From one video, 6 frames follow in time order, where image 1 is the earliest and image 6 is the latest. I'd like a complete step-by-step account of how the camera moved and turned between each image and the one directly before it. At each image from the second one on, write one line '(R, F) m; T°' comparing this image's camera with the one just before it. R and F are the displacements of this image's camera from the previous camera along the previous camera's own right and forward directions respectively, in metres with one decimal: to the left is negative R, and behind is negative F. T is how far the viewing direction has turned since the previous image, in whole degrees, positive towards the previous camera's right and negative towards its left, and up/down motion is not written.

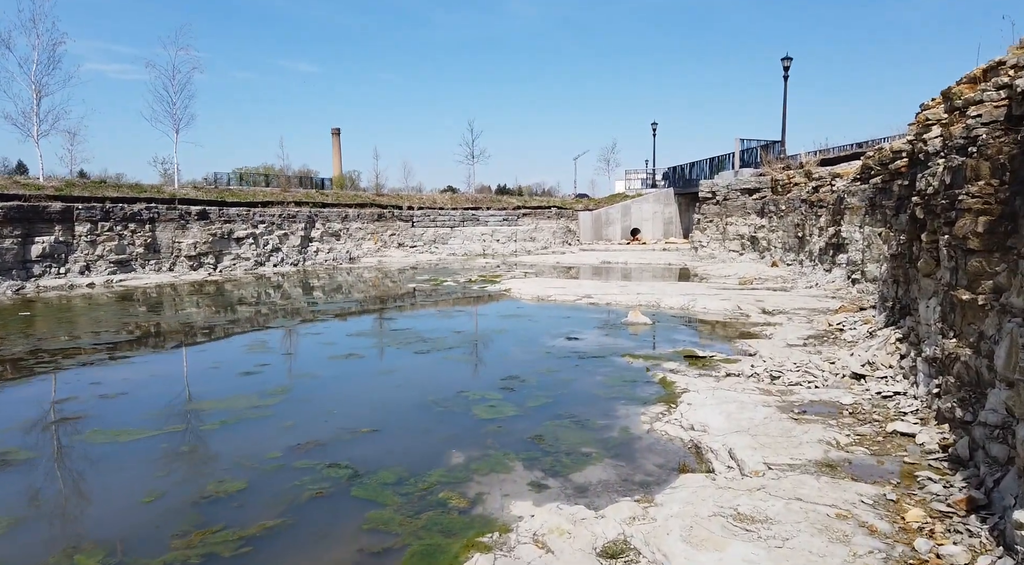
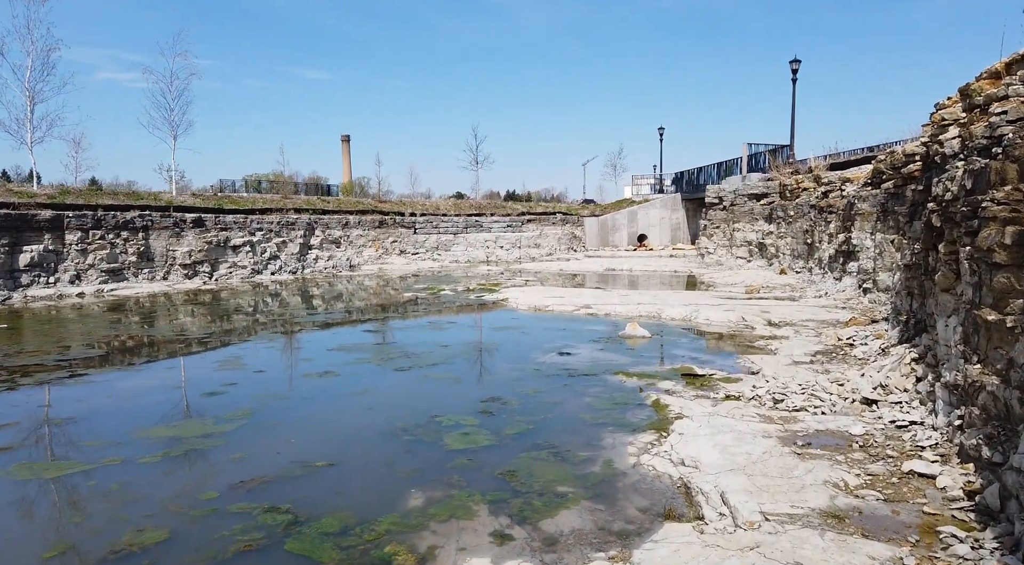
(+0.3, +0.6) m; -1°
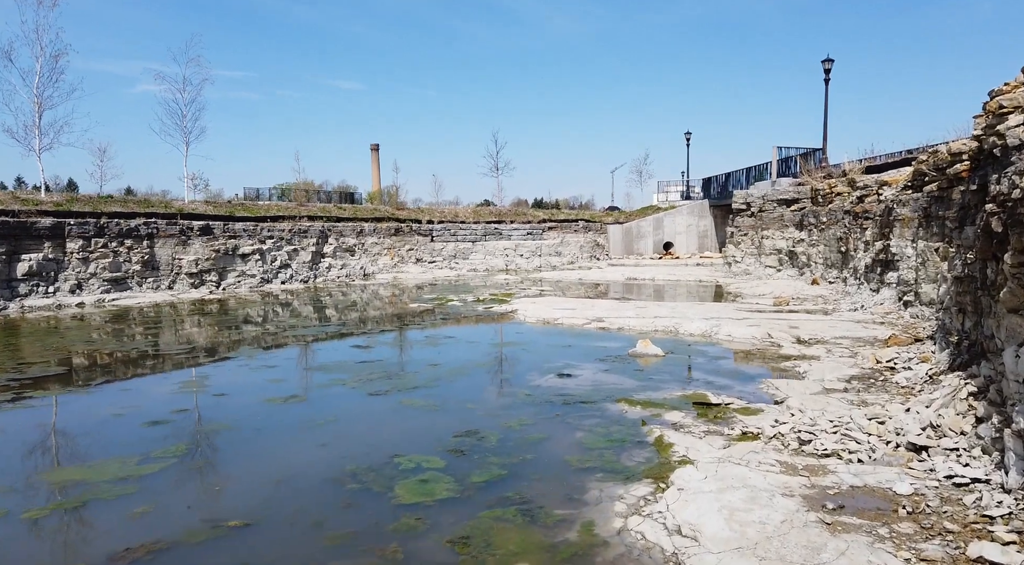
(+0.5, +1.1) m; -2°
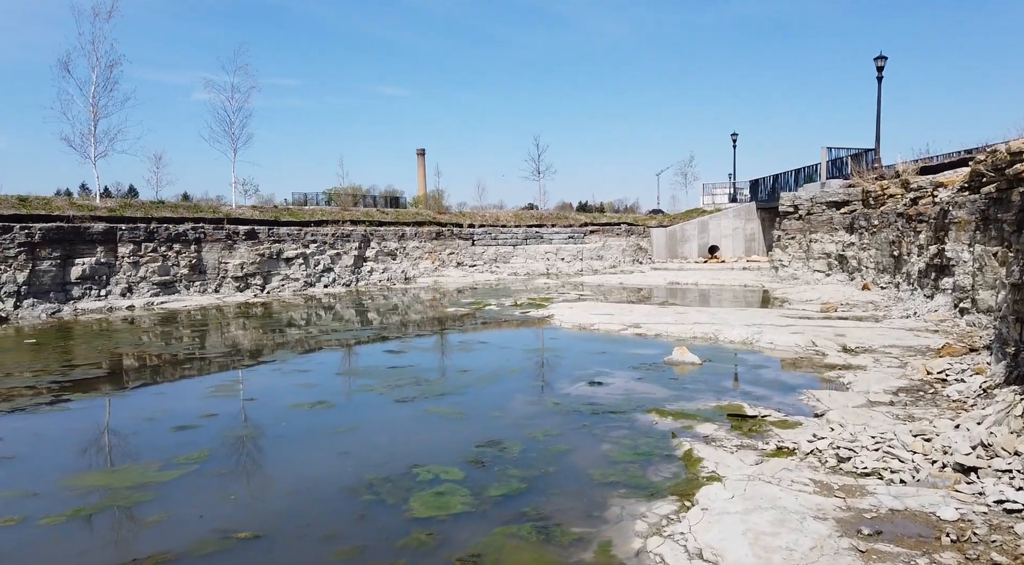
(+0.2, +0.2) m; -4°
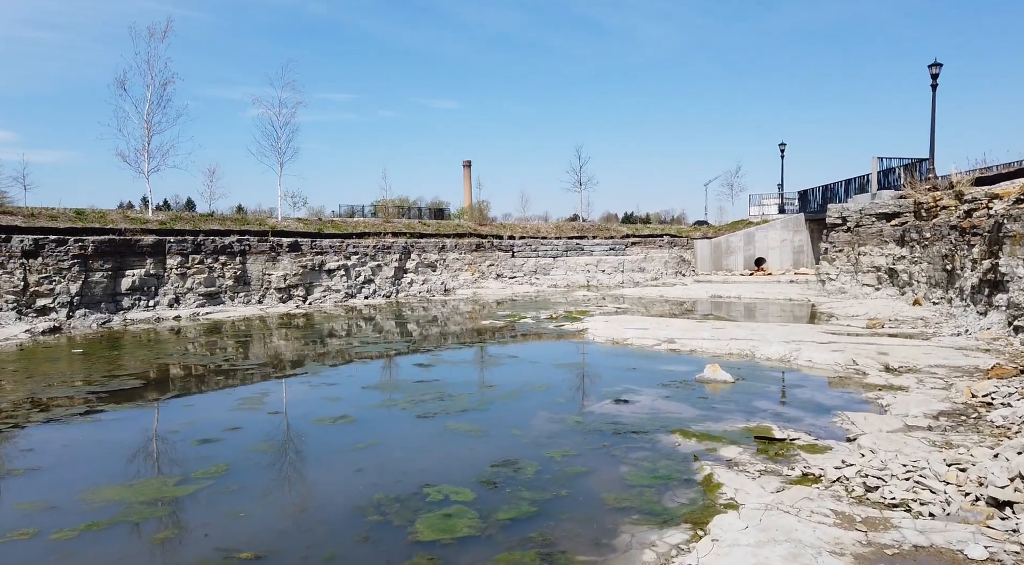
(+0.3, +0.1) m; -4°
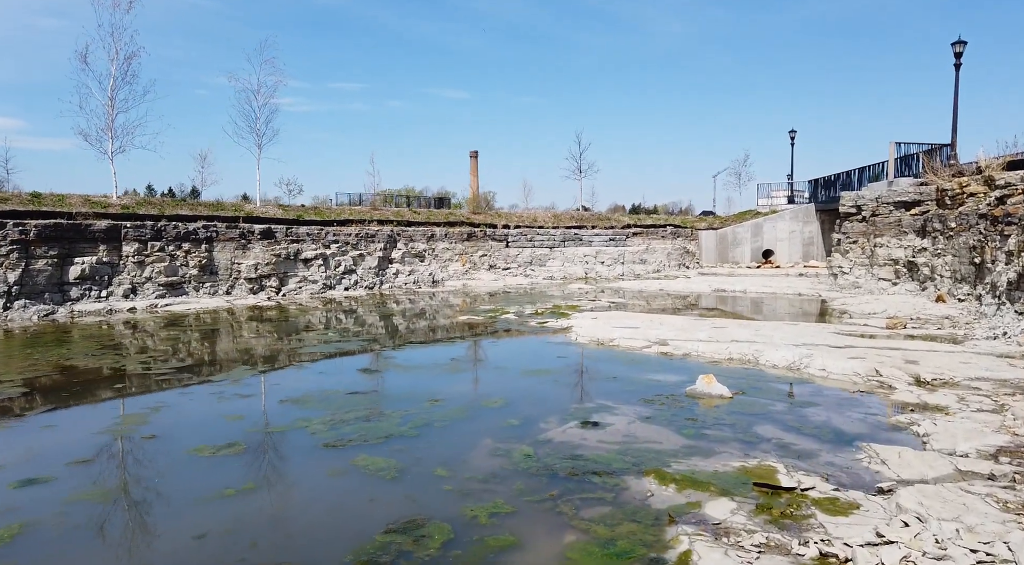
(+0.8, +1.9) m; -1°
